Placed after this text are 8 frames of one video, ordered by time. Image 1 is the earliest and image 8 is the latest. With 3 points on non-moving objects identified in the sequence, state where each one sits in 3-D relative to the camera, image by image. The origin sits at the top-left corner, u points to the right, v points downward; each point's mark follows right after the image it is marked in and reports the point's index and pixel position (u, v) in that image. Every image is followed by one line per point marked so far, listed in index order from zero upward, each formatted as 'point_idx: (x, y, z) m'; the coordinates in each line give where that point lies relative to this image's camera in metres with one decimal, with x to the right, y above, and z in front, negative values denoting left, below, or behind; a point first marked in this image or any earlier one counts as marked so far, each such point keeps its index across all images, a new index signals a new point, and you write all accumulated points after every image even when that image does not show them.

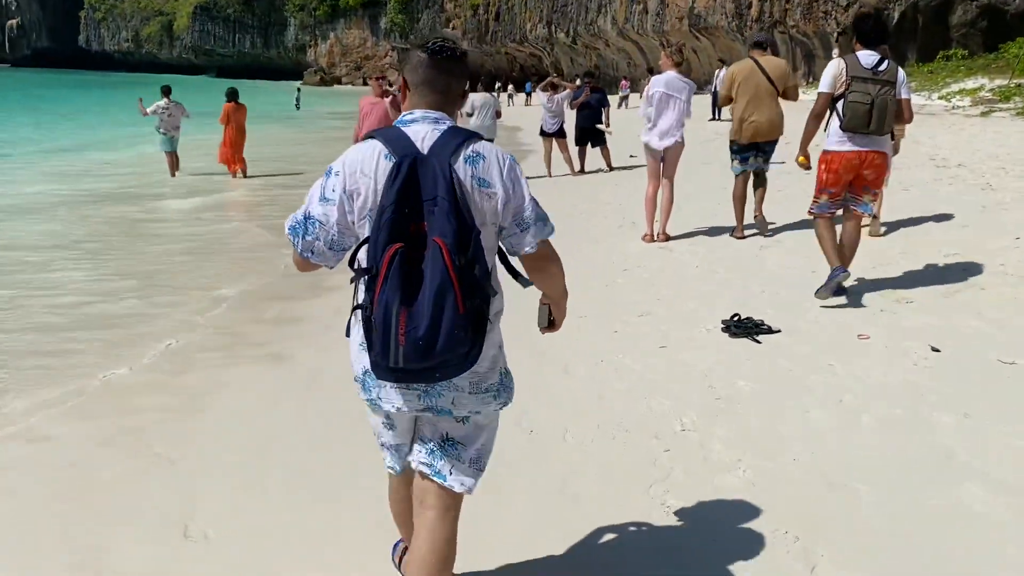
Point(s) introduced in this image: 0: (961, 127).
0: (+5.7, +2.0, +11.1) m
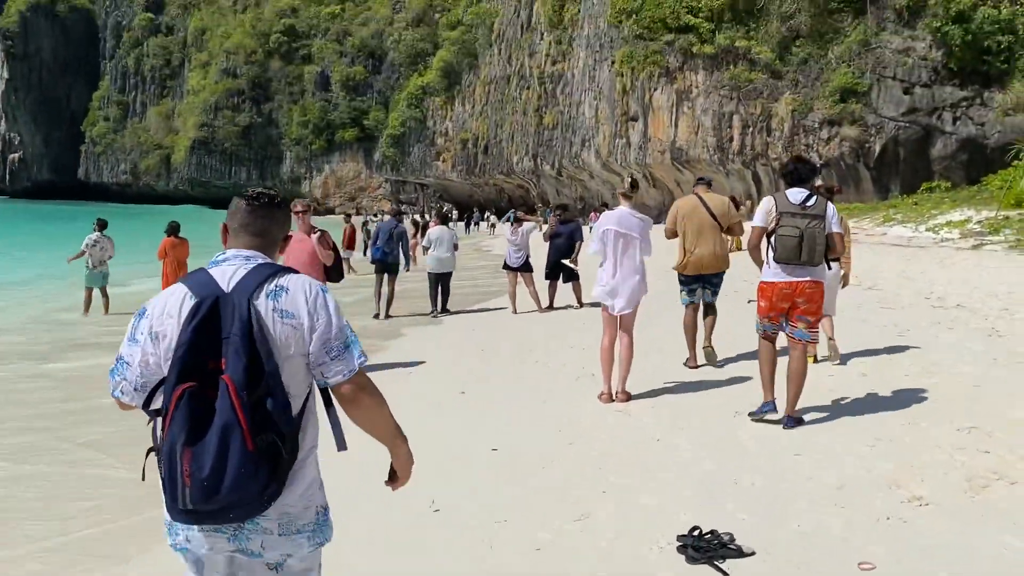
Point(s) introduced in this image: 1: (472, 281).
0: (+5.3, +0.3, +10.5) m
1: (-0.7, 0.0, +13.7) m
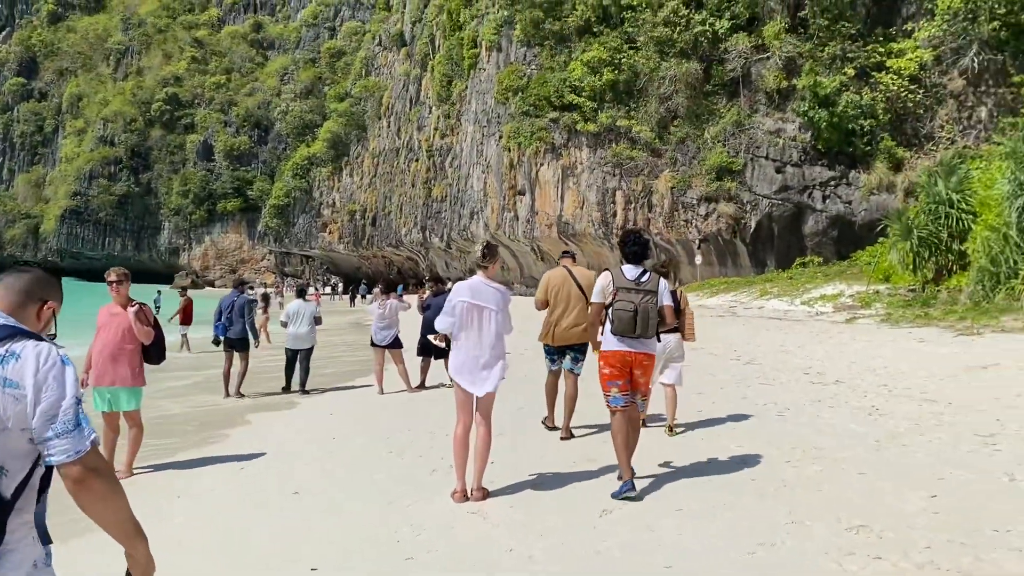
0: (+3.8, -0.6, +10.5) m
1: (-2.5, -1.2, +12.9) m
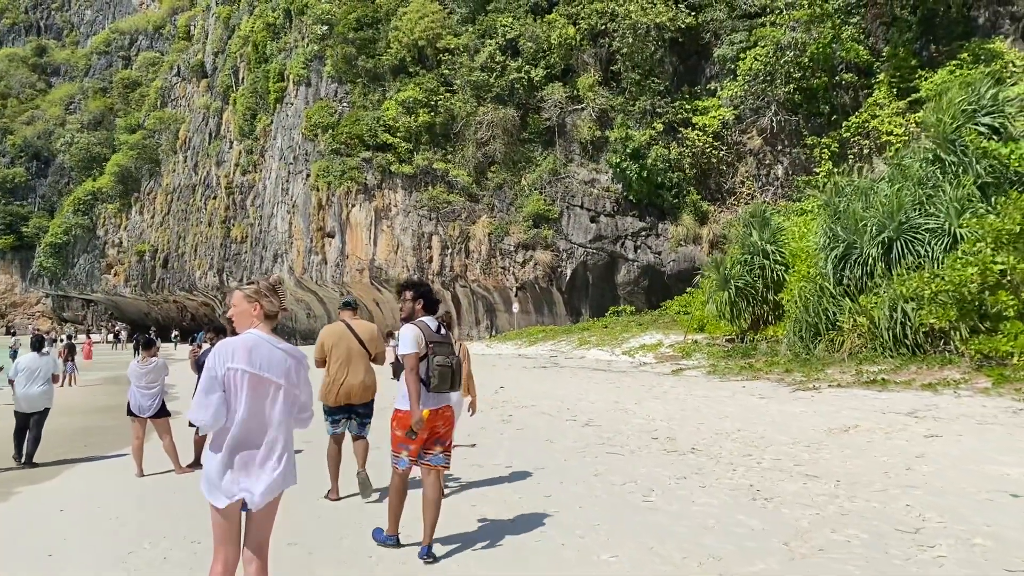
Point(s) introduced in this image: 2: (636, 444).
0: (+1.7, -1.1, +9.8) m
1: (-5.0, -1.8, +10.8) m
2: (+0.9, -1.1, +6.2) m
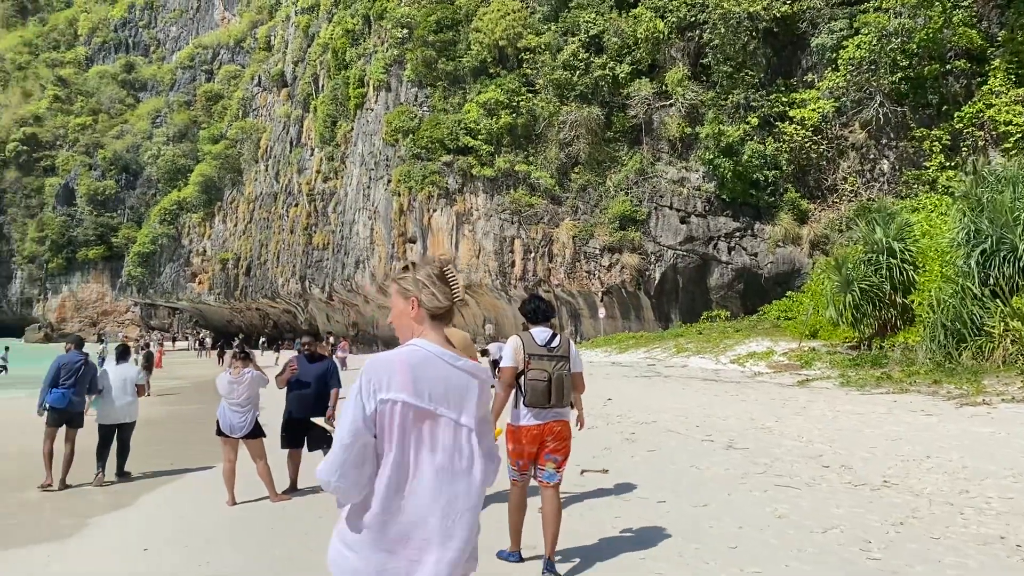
0: (+2.8, -1.1, +8.8) m
1: (-3.7, -1.9, +10.3) m
2: (+1.7, -1.1, +5.2) m
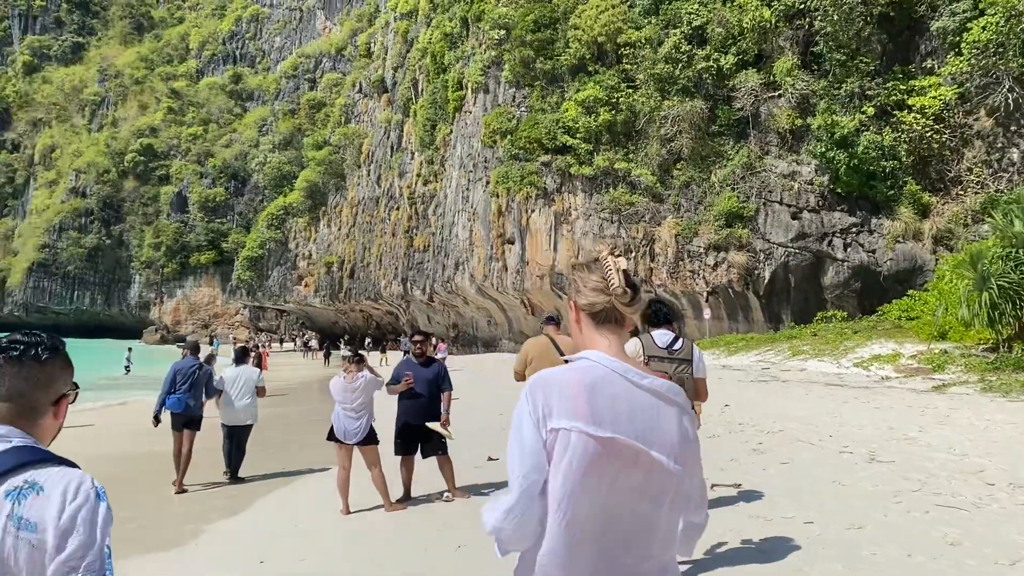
0: (+3.9, -1.1, +8.1) m
1: (-2.5, -1.9, +10.3) m
2: (+2.4, -1.1, +4.6) m
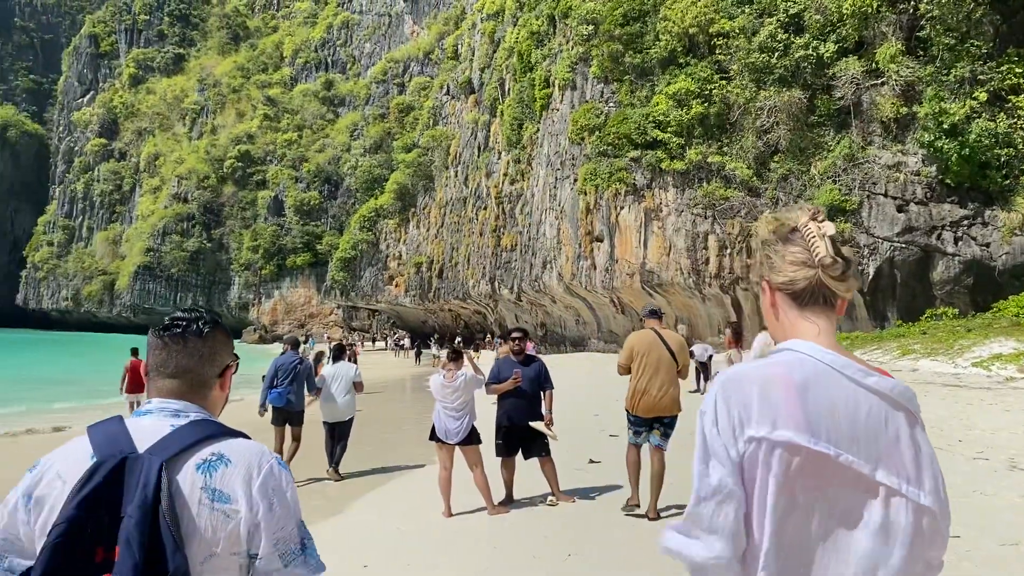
0: (+4.8, -1.1, +7.4) m
1: (-1.3, -1.9, +10.3) m
2: (+3.0, -1.0, +4.2) m
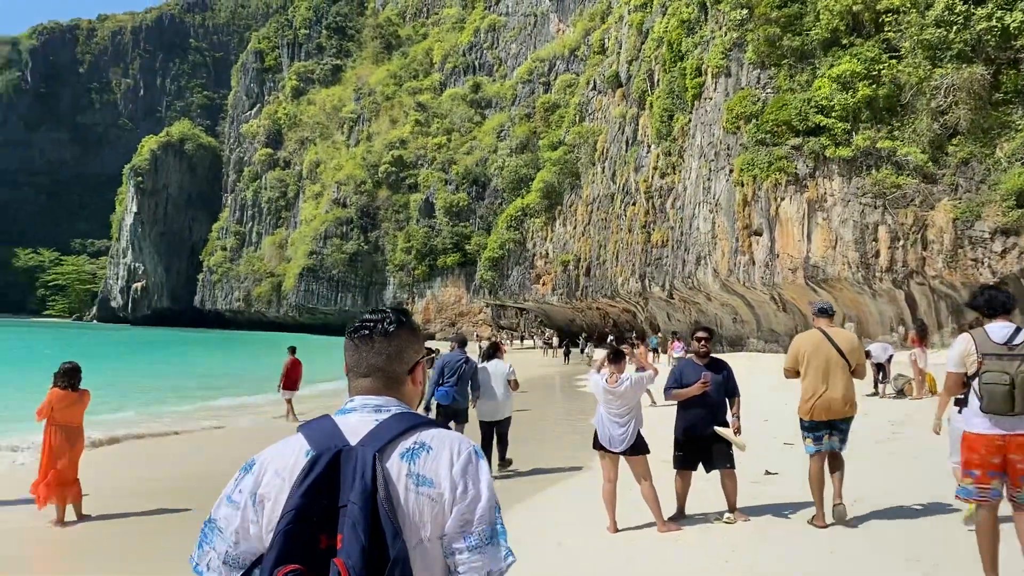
0: (+6.0, -1.0, +6.1) m
1: (+0.5, -1.8, +9.9) m
2: (+3.7, -1.0, +3.2) m
